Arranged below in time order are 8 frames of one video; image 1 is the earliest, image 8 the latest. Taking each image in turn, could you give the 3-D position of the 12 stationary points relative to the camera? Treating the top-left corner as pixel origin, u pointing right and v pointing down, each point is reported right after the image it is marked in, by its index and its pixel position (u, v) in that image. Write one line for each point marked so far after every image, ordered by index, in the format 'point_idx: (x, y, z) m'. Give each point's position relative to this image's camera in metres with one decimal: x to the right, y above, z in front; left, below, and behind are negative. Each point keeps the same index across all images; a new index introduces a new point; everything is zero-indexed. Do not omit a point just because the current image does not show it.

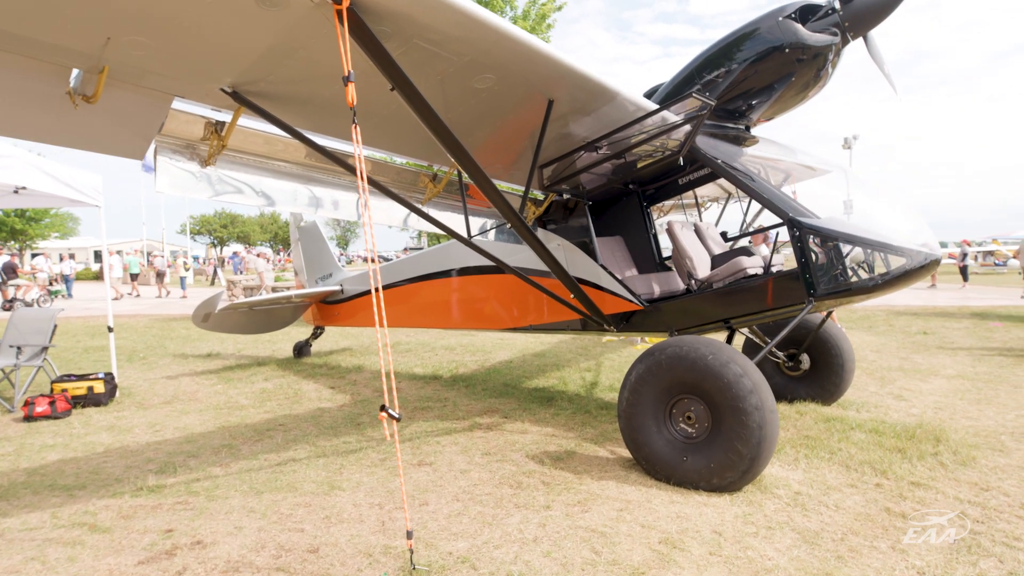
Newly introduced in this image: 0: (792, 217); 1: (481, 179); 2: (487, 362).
0: (+1.6, +0.4, +3.6) m
1: (-0.1, +0.5, +3.1) m
2: (-0.3, -0.8, +6.7) m
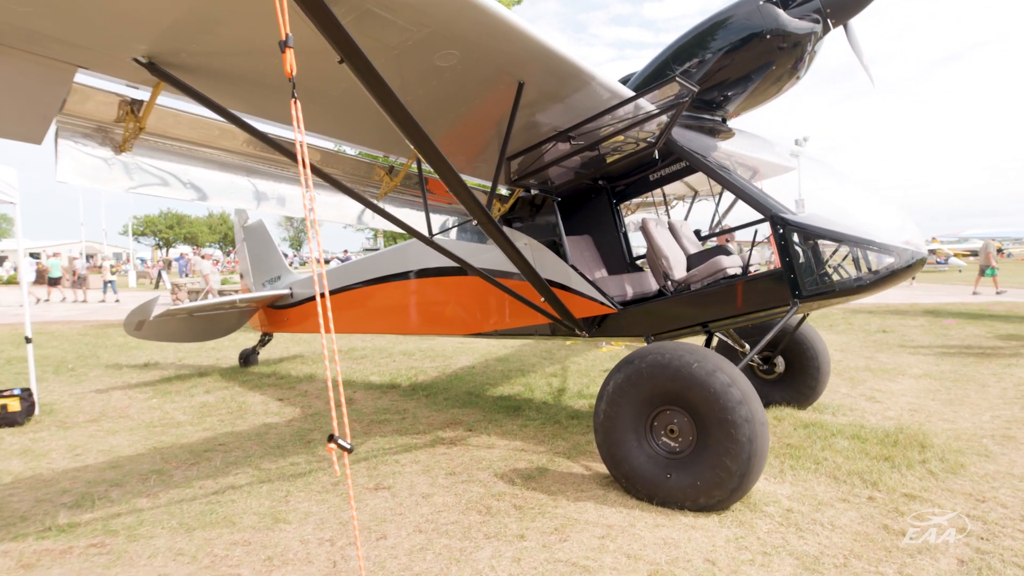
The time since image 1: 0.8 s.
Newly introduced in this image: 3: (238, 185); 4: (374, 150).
0: (+1.4, +0.4, +3.4) m
1: (-0.3, +0.5, +2.8) m
2: (-0.6, -0.8, +6.3) m
3: (-1.6, +0.6, +3.7) m
4: (-0.8, +0.8, +3.6) m
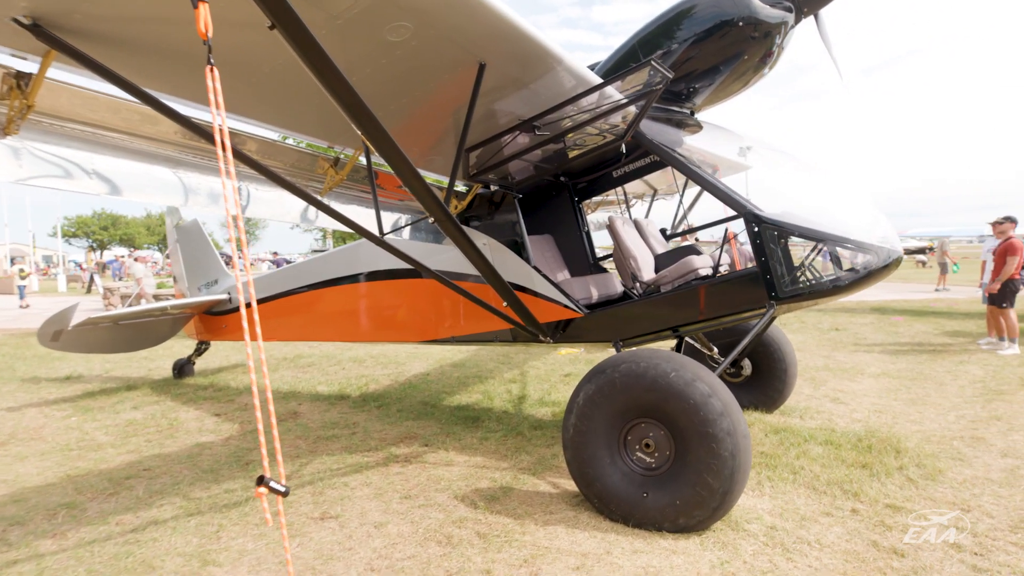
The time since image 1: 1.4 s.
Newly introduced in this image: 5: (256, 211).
0: (+1.2, +0.4, +3.2) m
1: (-0.4, +0.5, +2.5) m
2: (-1.0, -0.8, +6.0) m
3: (-1.8, +0.6, +3.3) m
4: (-1.0, +0.8, +3.3) m
5: (-1.6, +0.5, +4.0) m
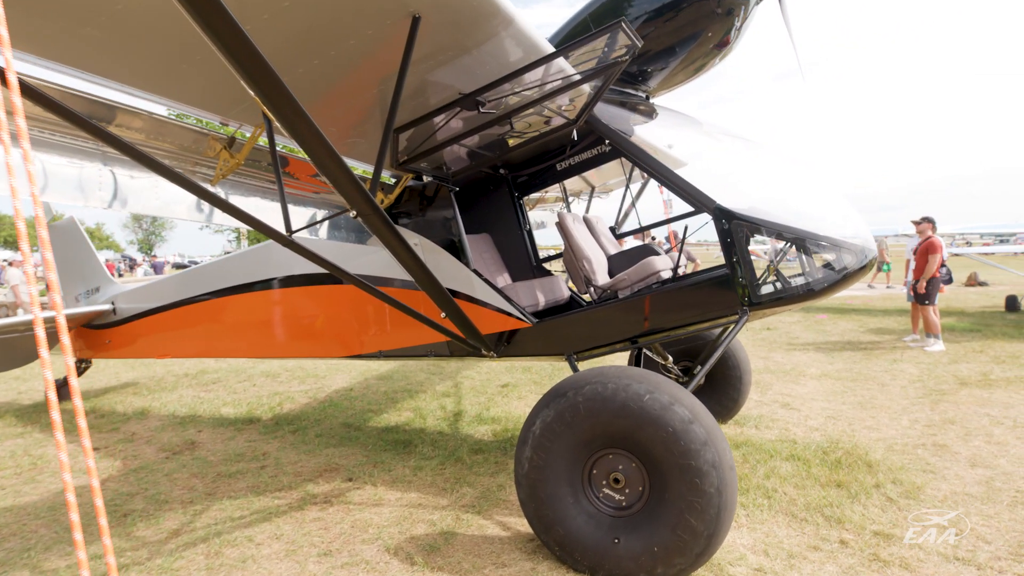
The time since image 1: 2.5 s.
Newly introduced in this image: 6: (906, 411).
0: (+0.9, +0.4, +2.9) m
1: (-0.6, +0.5, +1.9) m
2: (-1.6, -0.9, +5.4) m
3: (-2.1, +0.5, +2.6) m
4: (-1.3, +0.7, +2.7) m
5: (-1.9, +0.4, +3.3) m
6: (+2.8, -0.9, +4.5) m
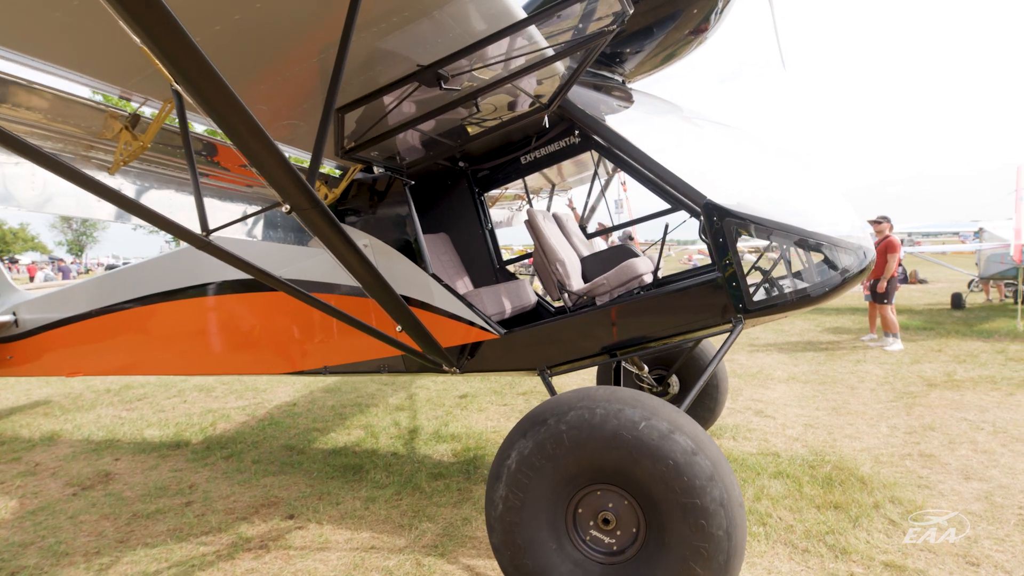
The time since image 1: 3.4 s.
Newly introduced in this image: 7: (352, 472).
0: (+0.8, +0.3, +2.6) m
1: (-0.7, +0.4, +1.5) m
2: (-1.9, -0.9, +4.9) m
3: (-2.2, +0.5, +2.1) m
4: (-1.4, +0.7, +2.2) m
5: (-2.1, +0.4, +2.8) m
6: (+2.5, -0.9, +4.4) m
7: (-0.9, -1.0, +3.4) m
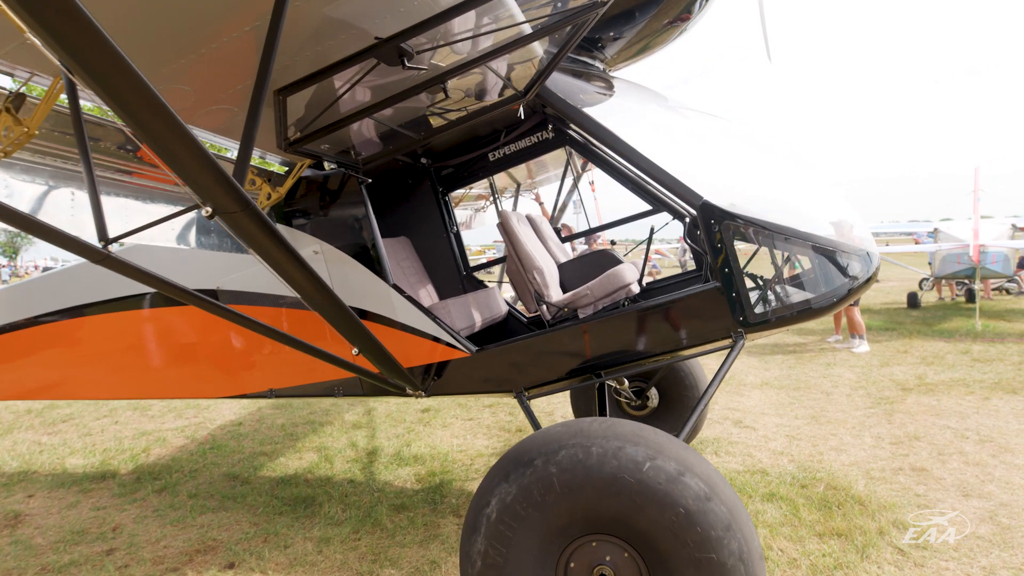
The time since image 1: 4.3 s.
0: (+0.7, +0.3, +2.3) m
1: (-0.7, +0.4, +1.2) m
2: (-2.1, -1.0, +4.4) m
3: (-2.3, +0.4, +1.6) m
4: (-1.5, +0.6, +1.8) m
5: (-2.2, +0.3, +2.3) m
6: (+2.3, -0.9, +4.2) m
7: (-1.0, -1.0, +3.1) m
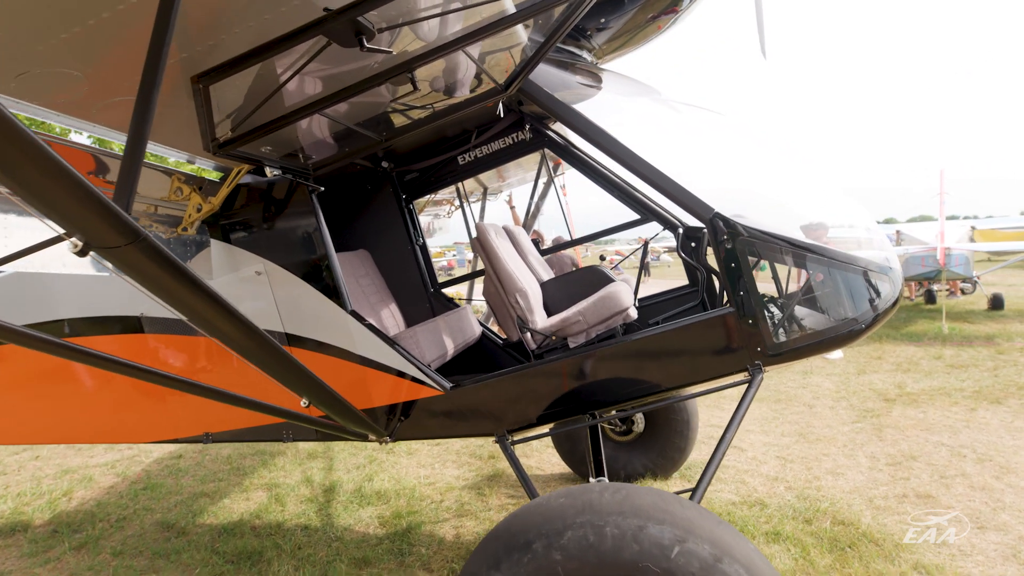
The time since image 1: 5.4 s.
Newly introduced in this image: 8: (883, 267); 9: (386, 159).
0: (+0.6, +0.2, +2.0) m
1: (-0.7, +0.3, +0.8) m
2: (-2.3, -1.1, +3.9) m
3: (-2.3, +0.3, +1.2) m
4: (-1.5, +0.5, +1.4) m
5: (-2.3, +0.2, +1.9) m
6: (+2.1, -1.0, +4.0) m
7: (-1.1, -1.1, +2.7) m
8: (+1.2, +0.1, +2.2) m
9: (-0.6, +0.6, +2.9) m
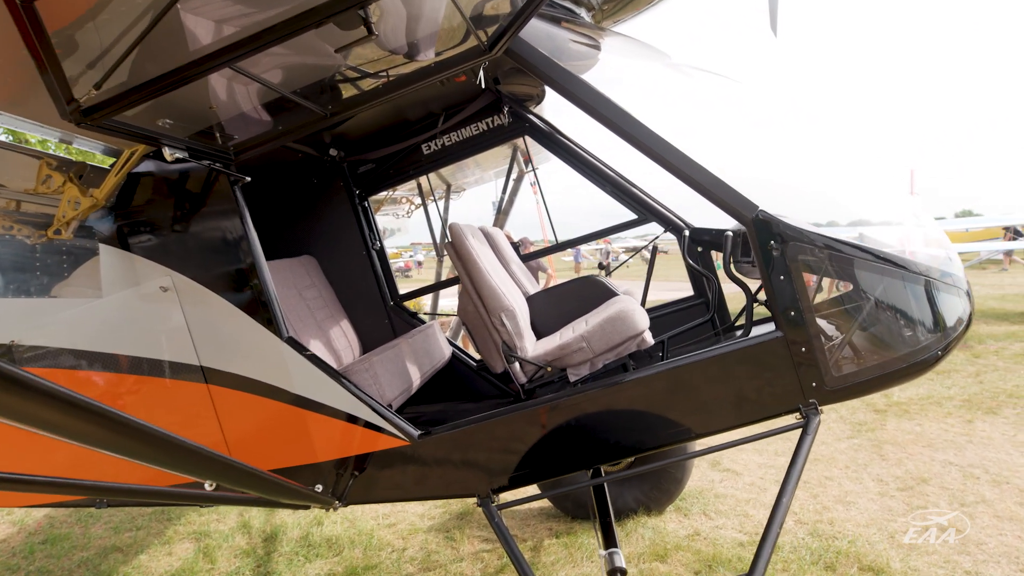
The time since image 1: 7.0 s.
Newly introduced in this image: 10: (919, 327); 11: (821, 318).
0: (+0.6, +0.2, +1.6) m
1: (-0.6, +0.2, +0.3) m
2: (-2.5, -1.1, +3.3) m
3: (-2.2, +0.2, +0.6) m
4: (-1.5, +0.5, +0.8) m
5: (-2.3, +0.1, +1.3) m
6: (+2.0, -1.0, +3.7) m
7: (-1.1, -1.2, +2.1) m
8: (+1.2, 0.0, +1.8) m
9: (-0.7, +0.5, +2.4) m
10: (+1.0, -0.1, +1.7) m
11: (+0.7, -0.1, +1.6) m
